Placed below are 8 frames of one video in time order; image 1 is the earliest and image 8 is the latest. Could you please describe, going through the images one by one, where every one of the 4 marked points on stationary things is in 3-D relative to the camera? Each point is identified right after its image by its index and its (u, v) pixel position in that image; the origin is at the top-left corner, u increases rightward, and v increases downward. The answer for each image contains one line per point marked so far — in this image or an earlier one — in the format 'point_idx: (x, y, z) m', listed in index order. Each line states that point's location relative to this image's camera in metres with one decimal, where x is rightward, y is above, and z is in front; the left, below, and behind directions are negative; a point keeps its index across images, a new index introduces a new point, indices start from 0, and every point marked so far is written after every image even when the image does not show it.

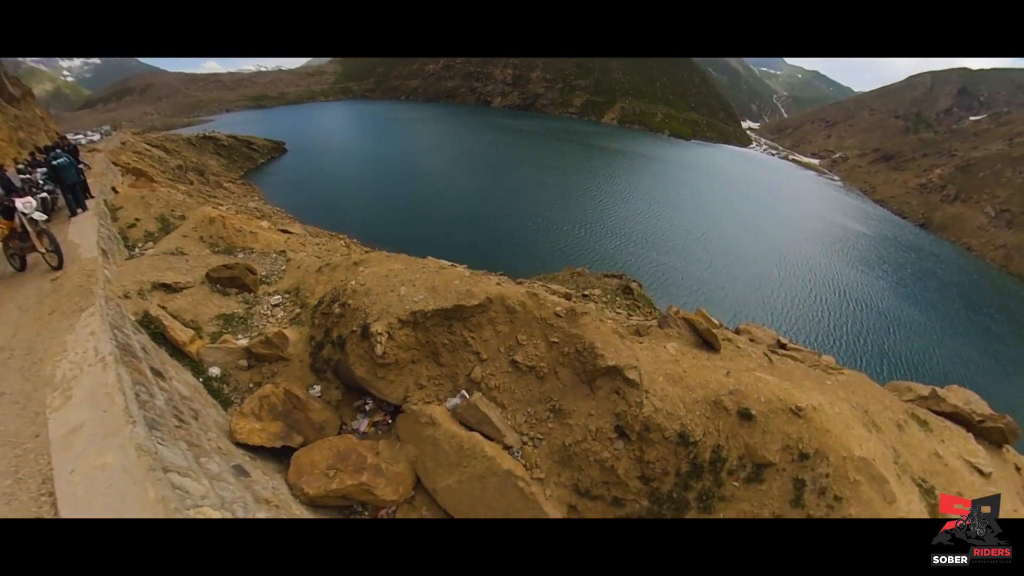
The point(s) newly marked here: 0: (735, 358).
0: (+11.0, -3.4, +15.5) m
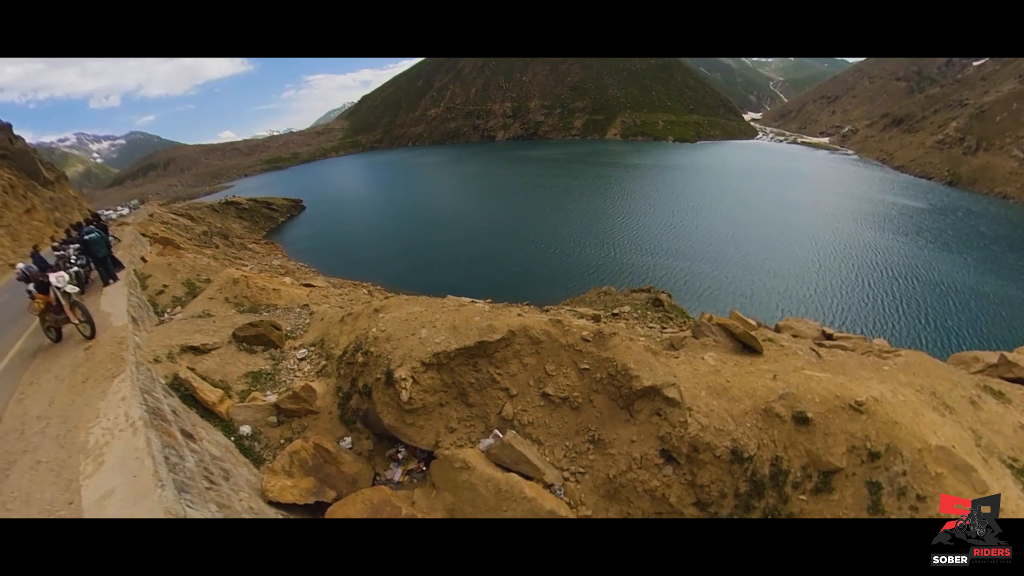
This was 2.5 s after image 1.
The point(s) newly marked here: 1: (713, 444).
0: (+12.3, -3.2, +14.4) m
1: (+6.6, -5.2, +10.4) m
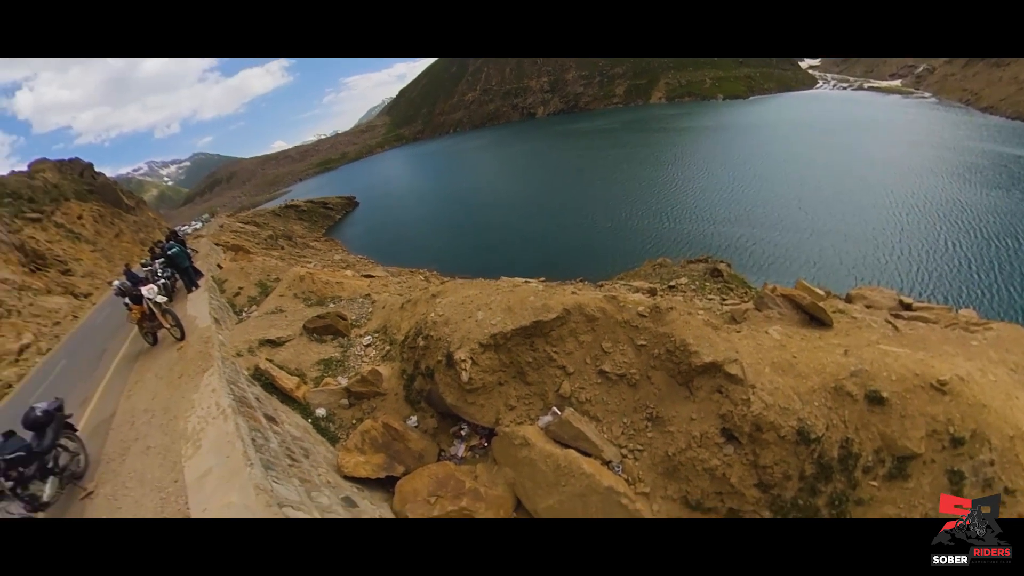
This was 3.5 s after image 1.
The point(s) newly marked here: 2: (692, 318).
0: (+14.3, -1.9, +13.3) m
1: (+8.4, -4.3, +9.9) m
2: (+6.7, -1.0, +11.5) m
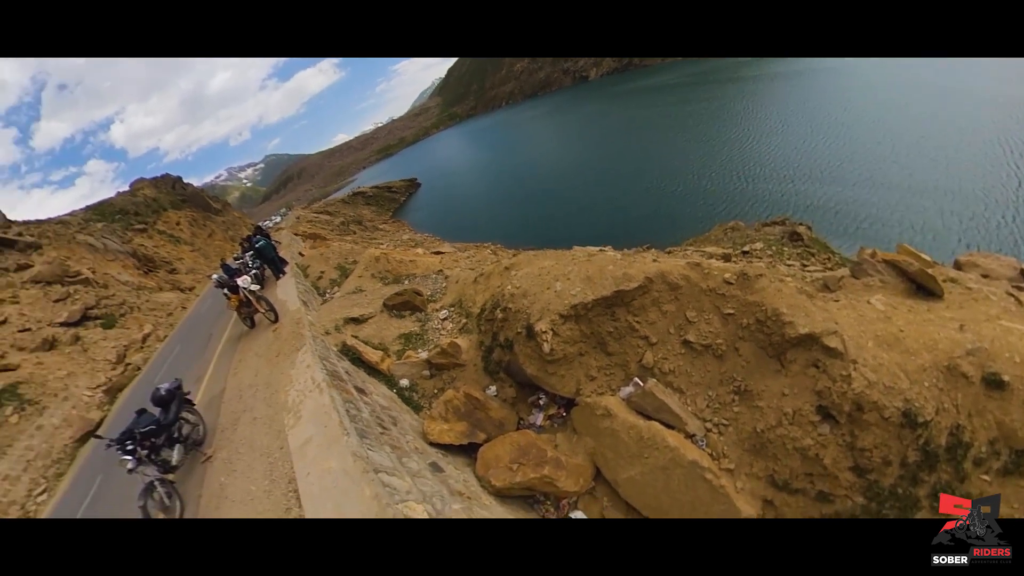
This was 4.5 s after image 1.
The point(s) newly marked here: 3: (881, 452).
0: (+16.8, -0.5, +11.4) m
1: (+10.6, -3.2, +8.9) m
2: (+9.0, +0.1, +10.5) m
3: (+10.7, -4.6, +8.9) m
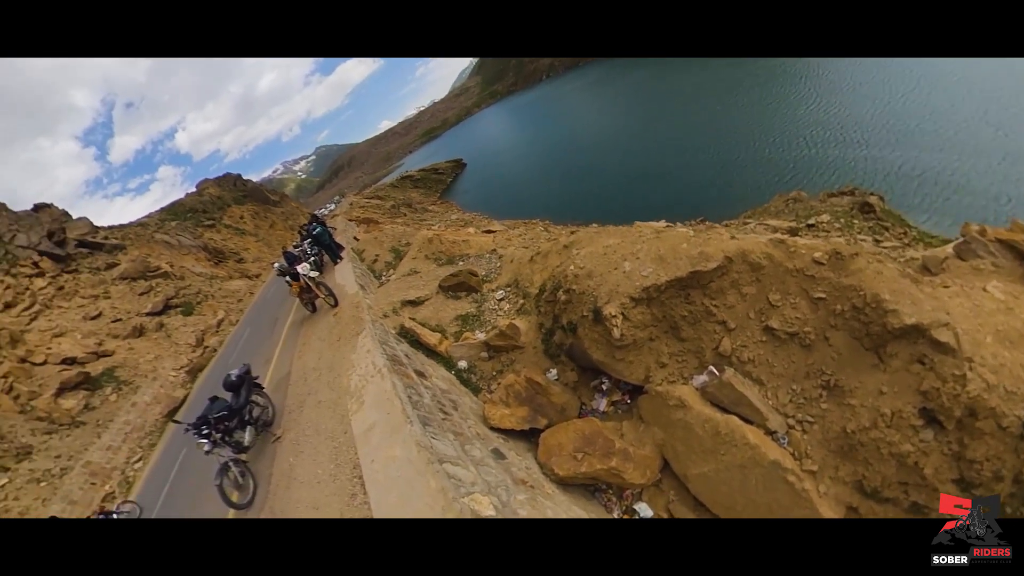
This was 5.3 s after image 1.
0: (+18.6, -0.2, +9.4) m
1: (+12.1, -2.8, +7.6) m
2: (+10.7, +0.5, +9.3) m
3: (+12.2, -4.2, +7.6) m
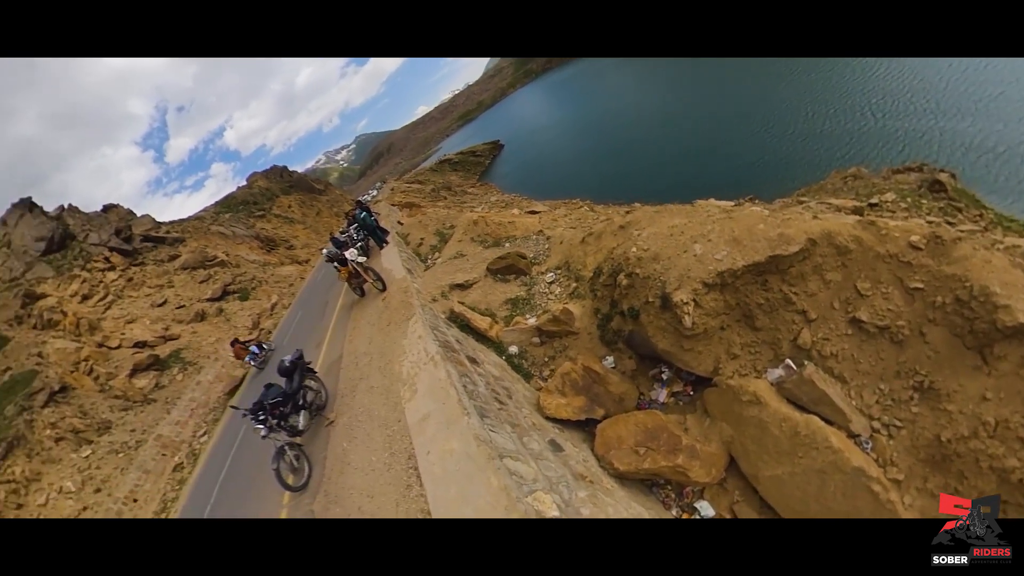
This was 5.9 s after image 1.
0: (+19.9, -0.2, +7.9) m
1: (+13.3, -2.7, +6.5) m
2: (+12.0, +0.7, +8.2) m
3: (+13.3, -4.1, +6.5) m
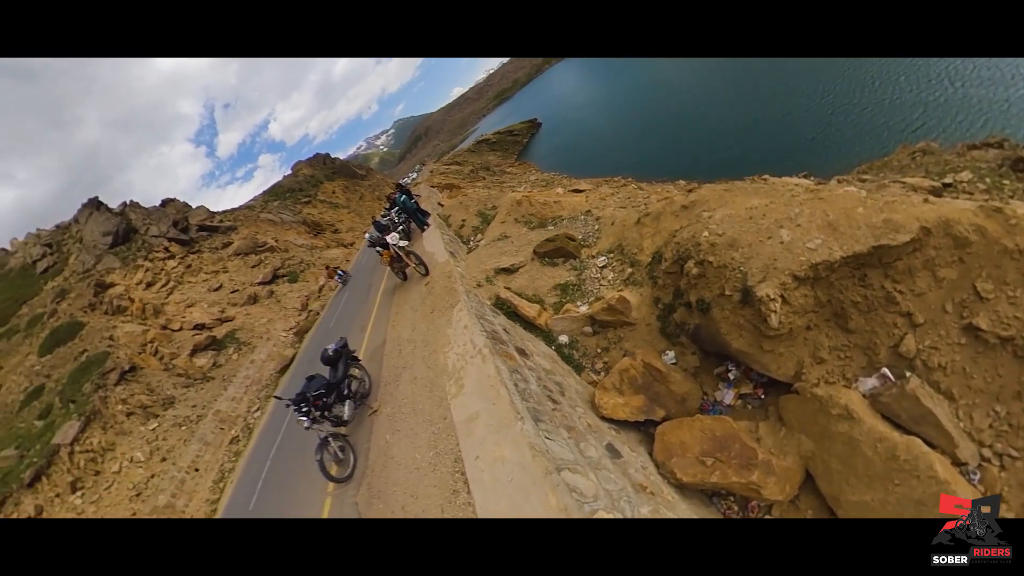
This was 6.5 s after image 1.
0: (+21.0, -0.7, +5.9) m
1: (+14.2, -3.0, +5.1) m
2: (+13.2, +0.4, +6.8) m
3: (+14.1, -4.4, +5.1) m
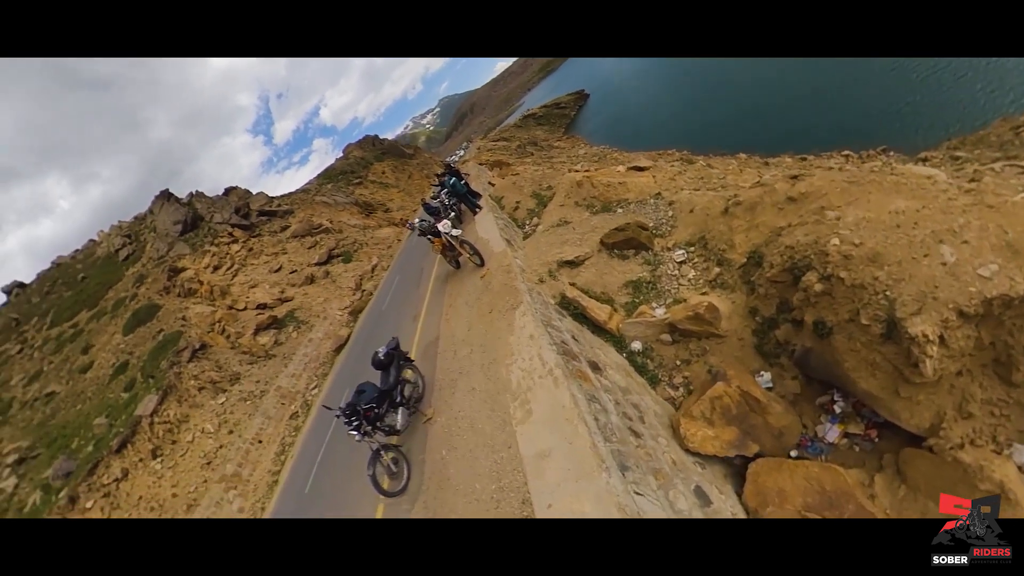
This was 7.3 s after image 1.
0: (+22.0, -2.6, +3.4) m
1: (+15.0, -4.4, +3.4) m
2: (+14.5, -0.7, +4.9) m
3: (+14.9, -5.7, +3.5) m
